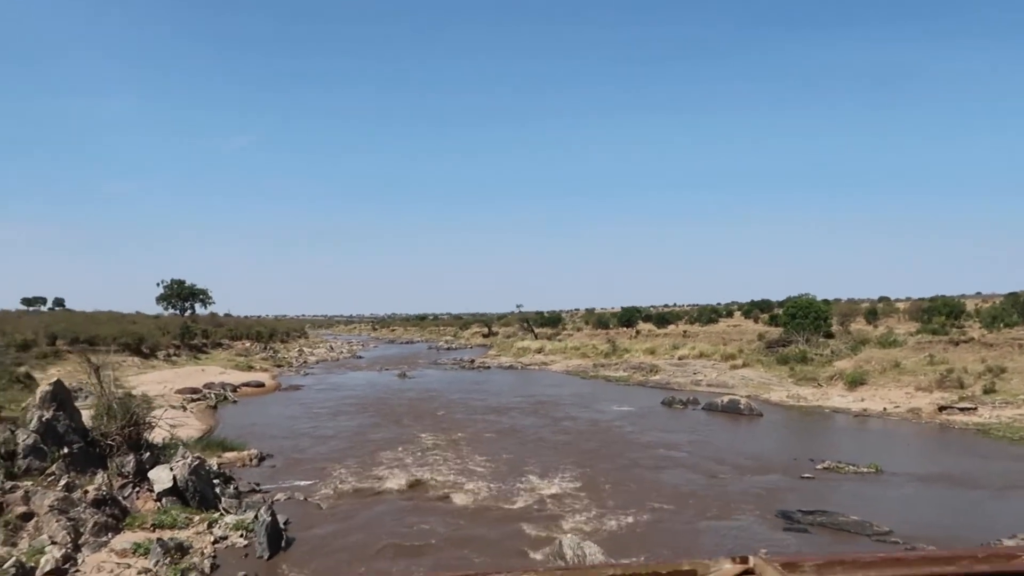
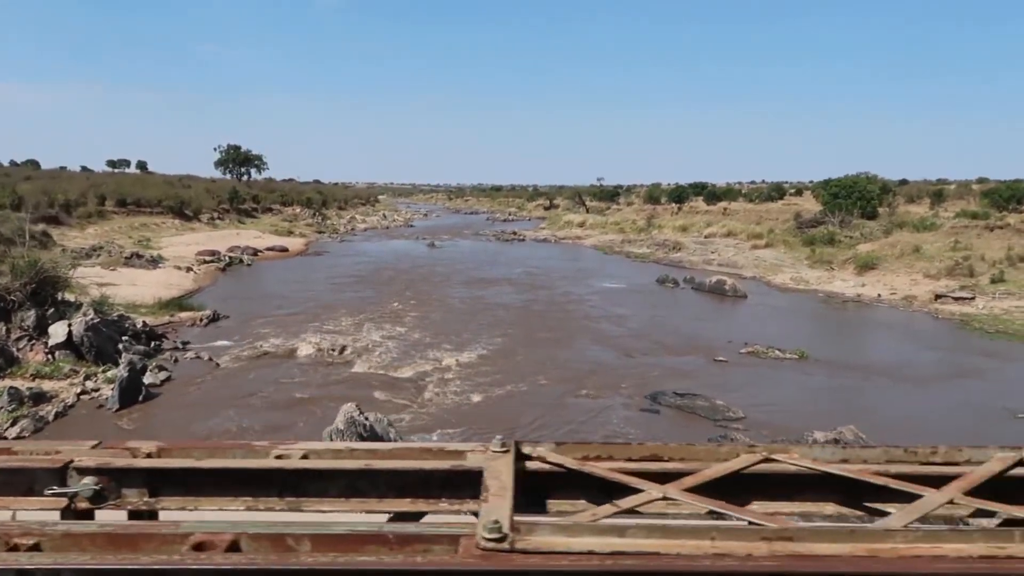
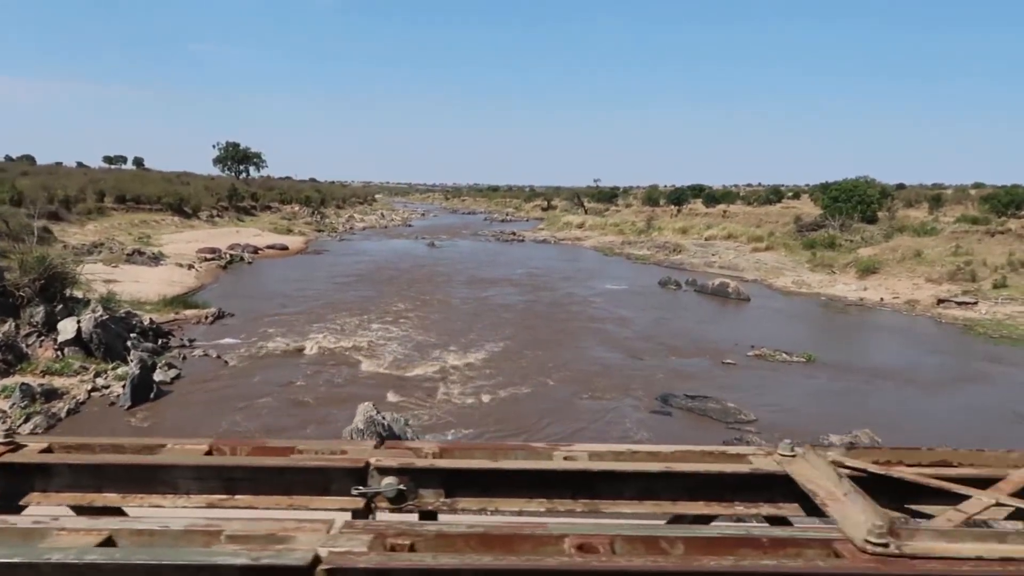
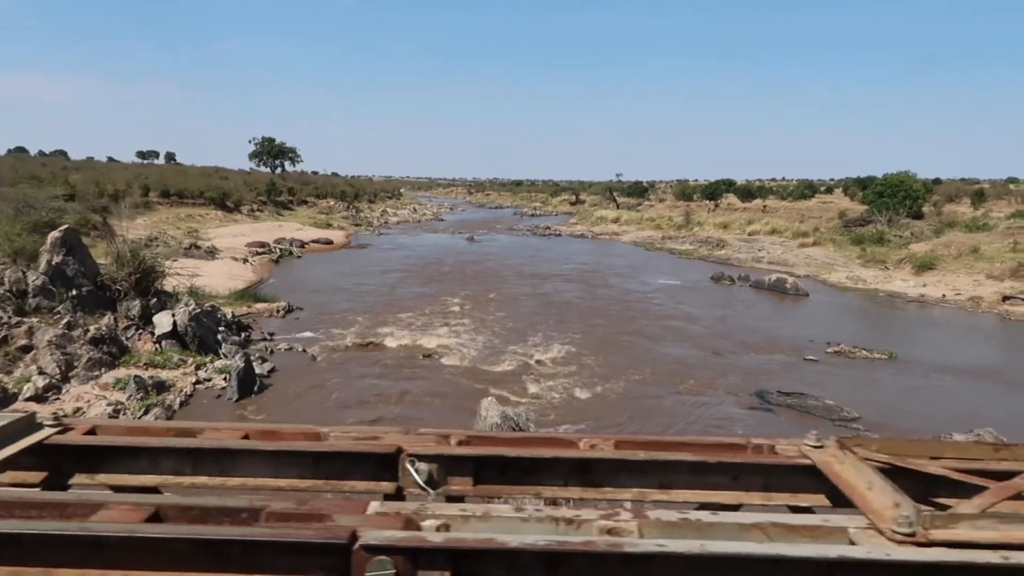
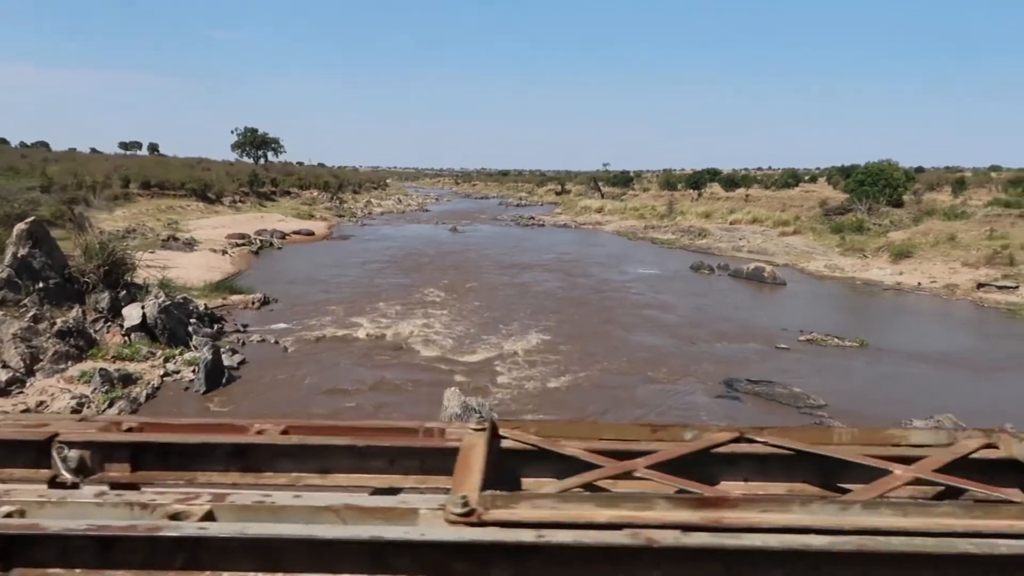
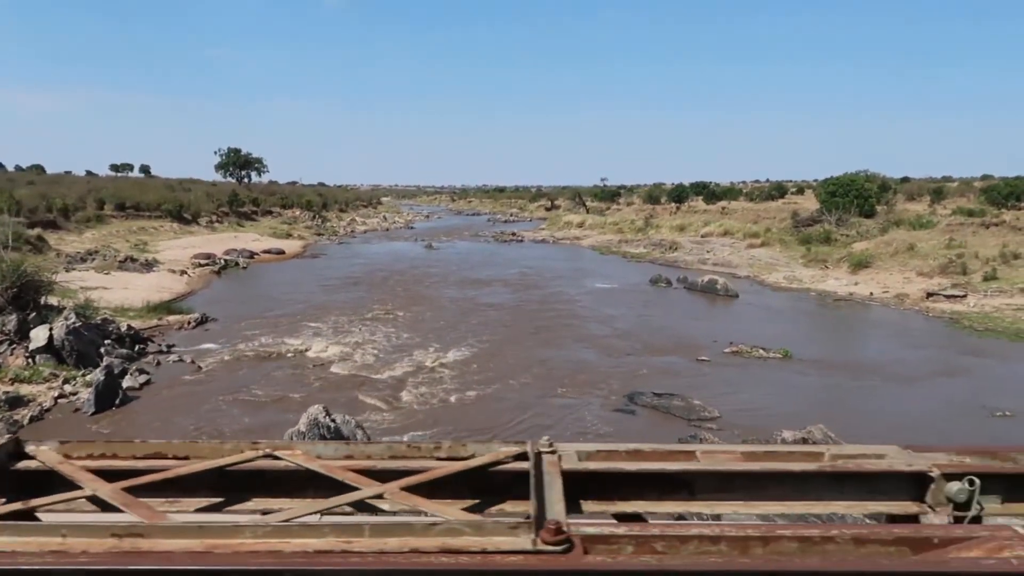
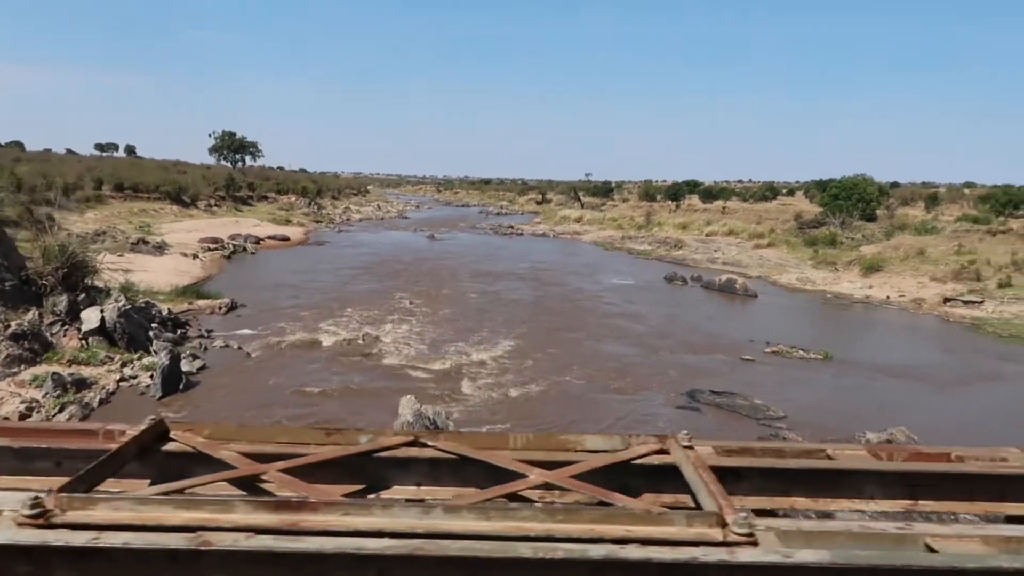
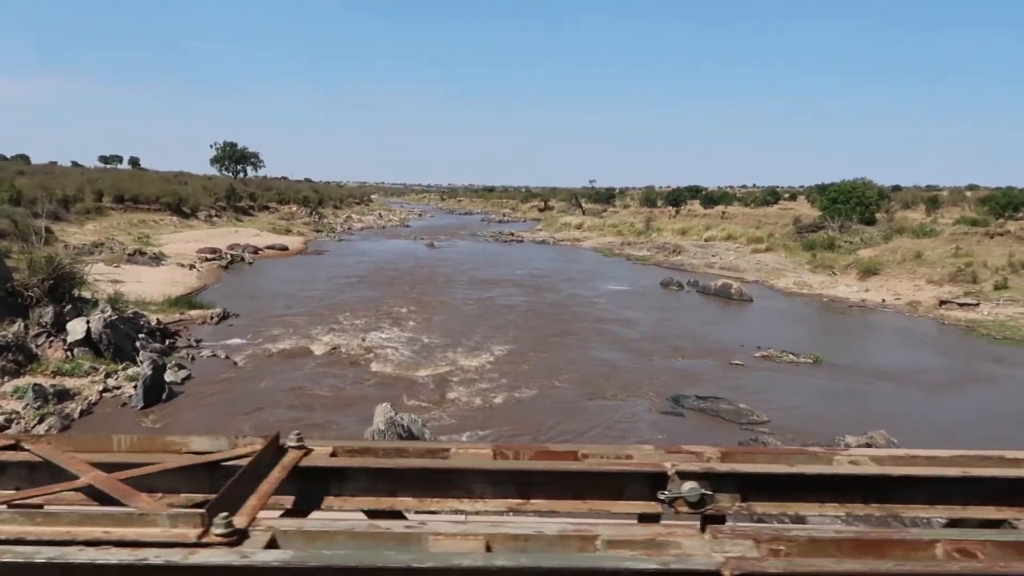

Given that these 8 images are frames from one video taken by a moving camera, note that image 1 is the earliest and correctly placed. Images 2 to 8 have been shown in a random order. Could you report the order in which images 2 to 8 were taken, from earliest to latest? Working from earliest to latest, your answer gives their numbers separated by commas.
4, 5, 7, 8, 3, 2, 6
